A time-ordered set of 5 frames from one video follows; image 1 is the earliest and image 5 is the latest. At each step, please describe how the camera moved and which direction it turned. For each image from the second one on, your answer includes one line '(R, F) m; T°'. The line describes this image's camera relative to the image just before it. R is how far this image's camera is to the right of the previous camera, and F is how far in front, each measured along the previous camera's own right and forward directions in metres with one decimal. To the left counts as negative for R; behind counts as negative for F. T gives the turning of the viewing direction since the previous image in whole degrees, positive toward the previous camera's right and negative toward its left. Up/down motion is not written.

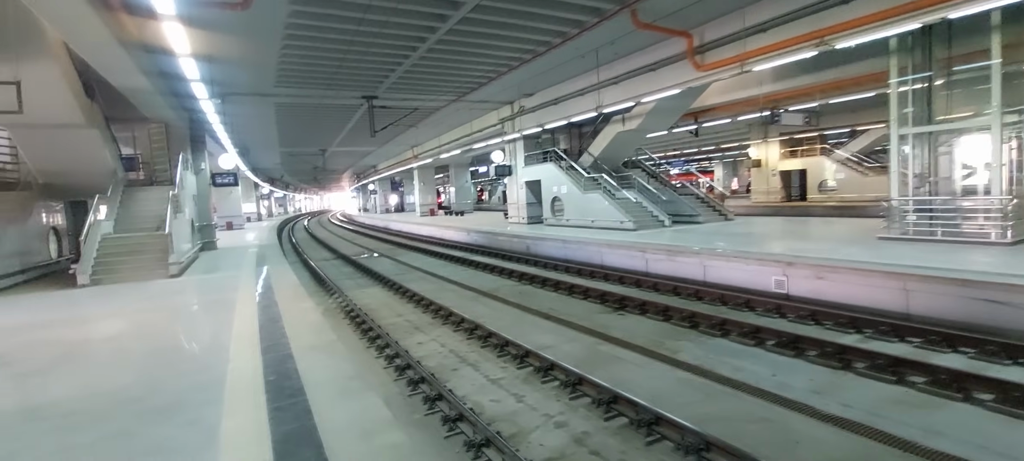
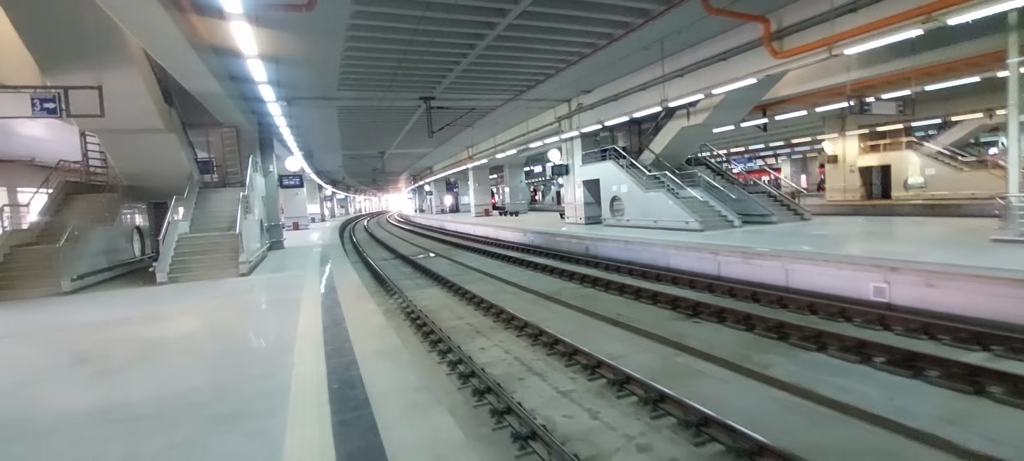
(-0.2, +0.3) m; -6°
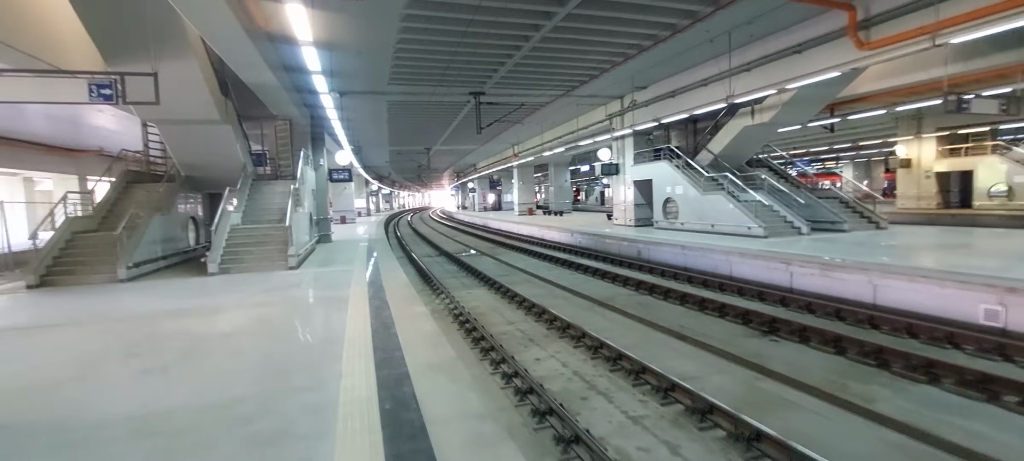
(-0.2, +0.4) m; -5°
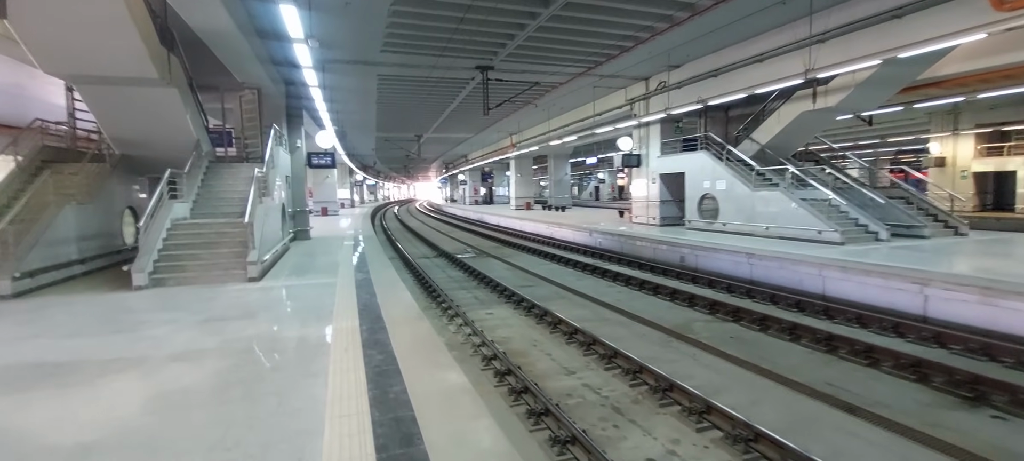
(-0.7, +2.2) m; +2°
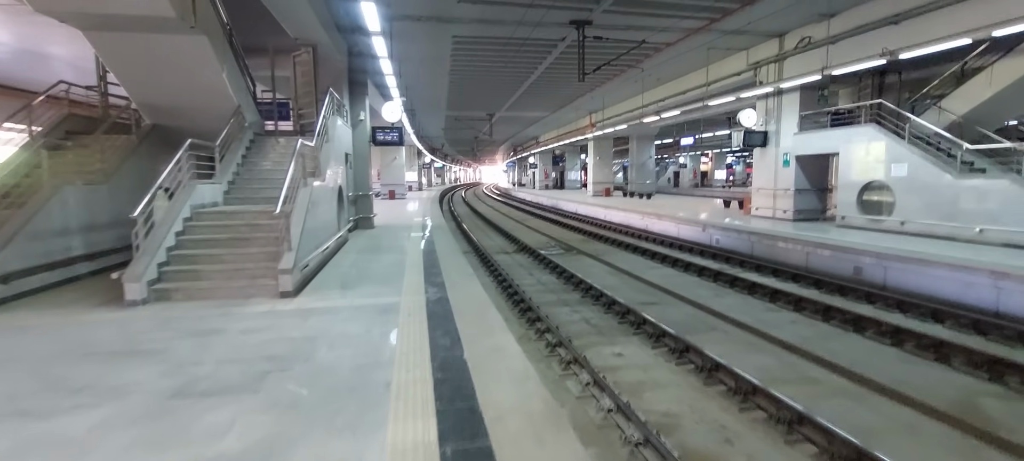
(-0.7, +2.2) m; -7°
